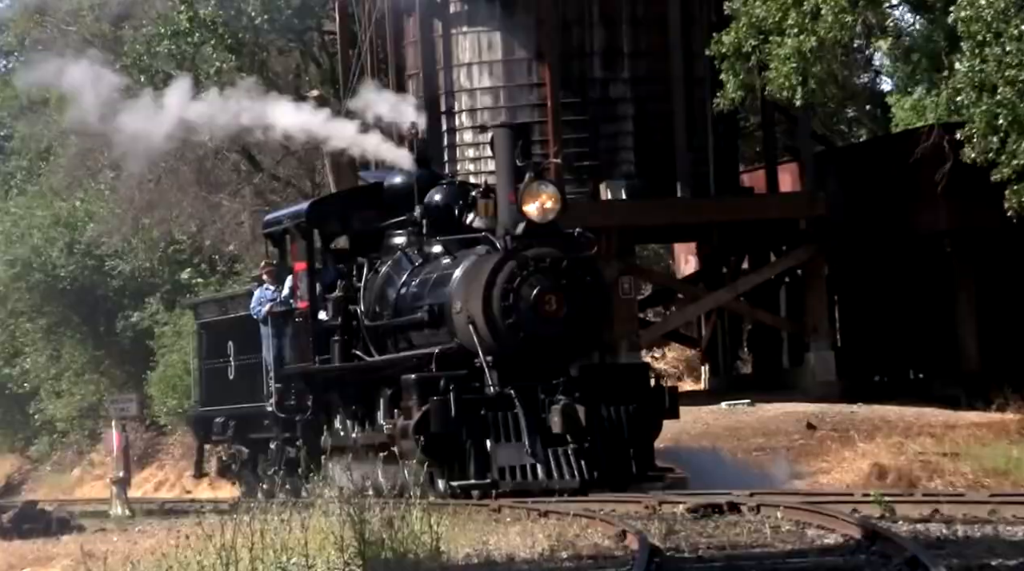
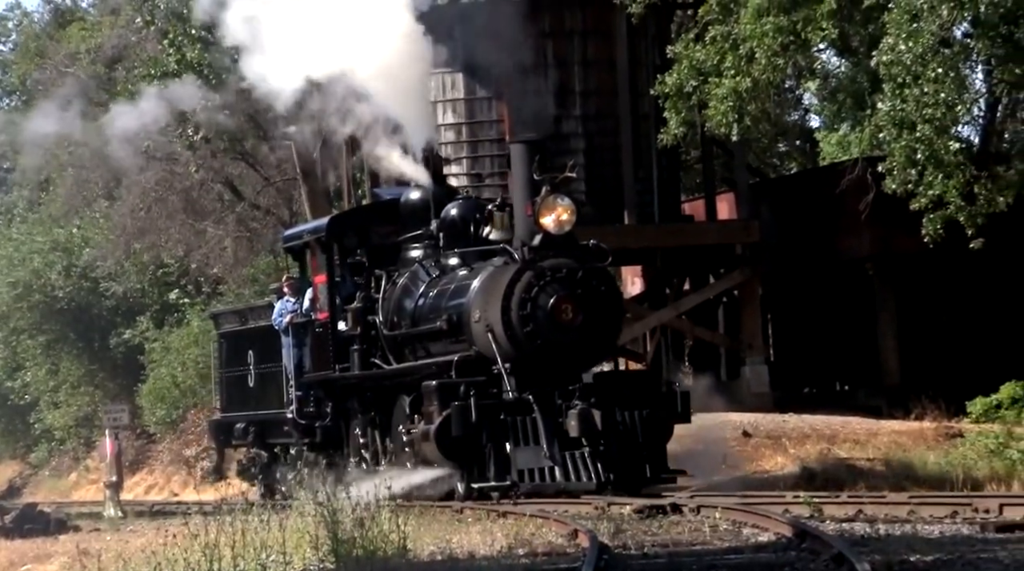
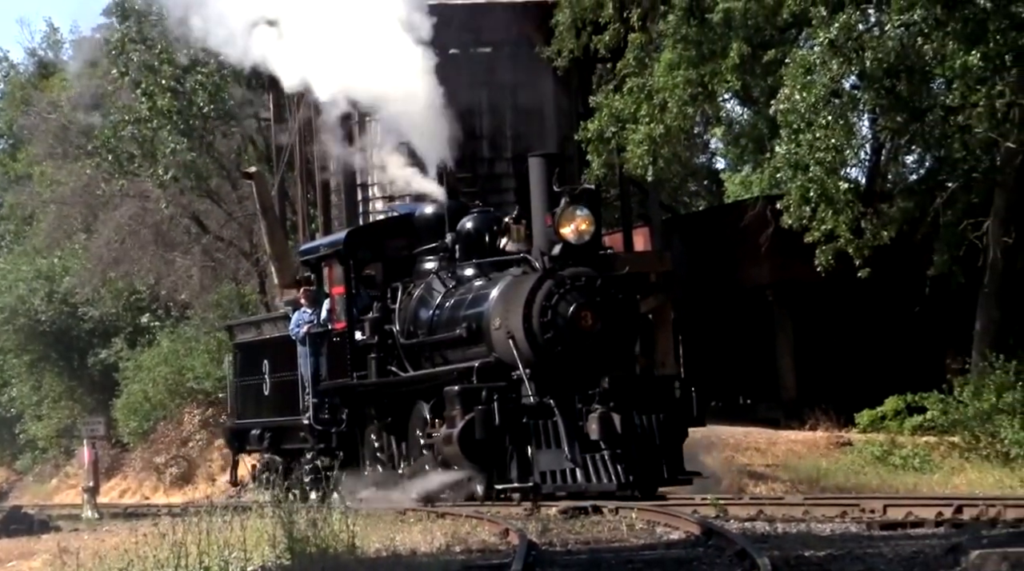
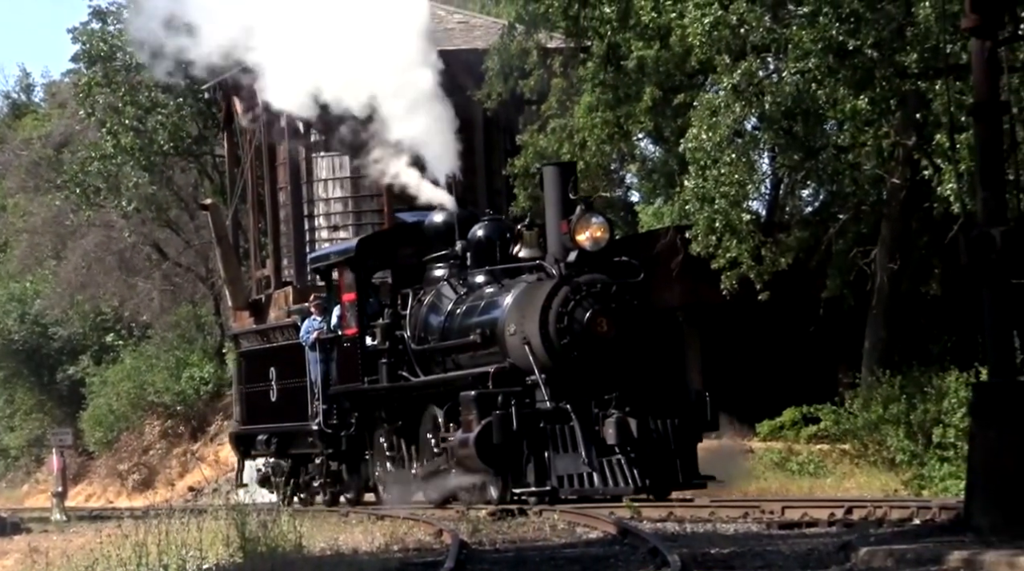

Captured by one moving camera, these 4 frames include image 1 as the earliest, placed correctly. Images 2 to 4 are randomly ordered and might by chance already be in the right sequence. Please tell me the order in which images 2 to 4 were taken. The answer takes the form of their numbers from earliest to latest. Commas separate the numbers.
2, 3, 4
